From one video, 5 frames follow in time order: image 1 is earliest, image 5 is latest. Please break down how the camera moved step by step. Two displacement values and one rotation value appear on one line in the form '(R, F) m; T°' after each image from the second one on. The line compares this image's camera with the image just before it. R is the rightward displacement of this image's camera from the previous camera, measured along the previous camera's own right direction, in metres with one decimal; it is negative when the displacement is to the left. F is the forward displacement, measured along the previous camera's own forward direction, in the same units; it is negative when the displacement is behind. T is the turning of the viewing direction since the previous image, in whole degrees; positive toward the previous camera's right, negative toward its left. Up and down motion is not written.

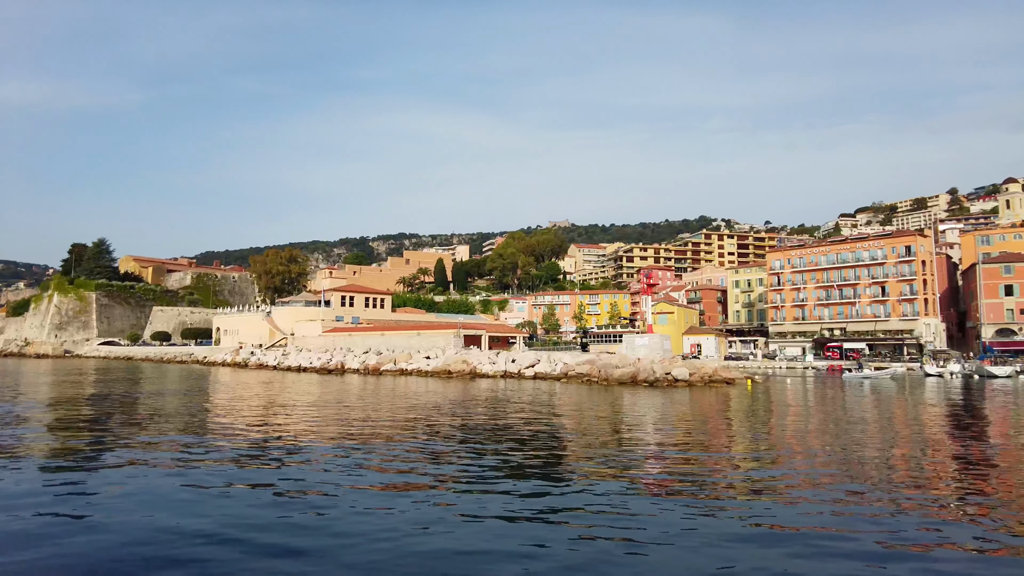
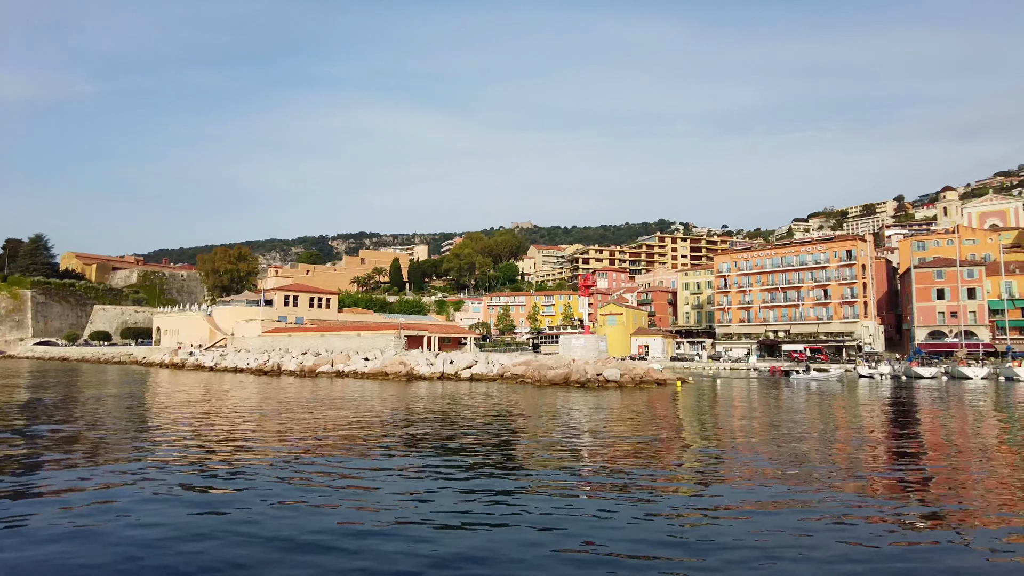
(+1.6, +0.3) m; +3°
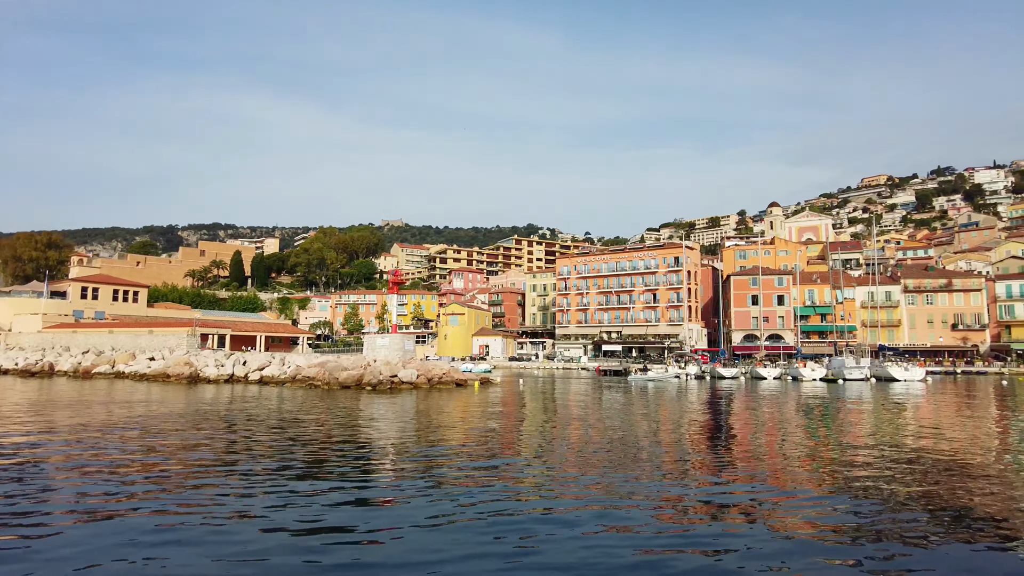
(+3.8, +1.3) m; +11°
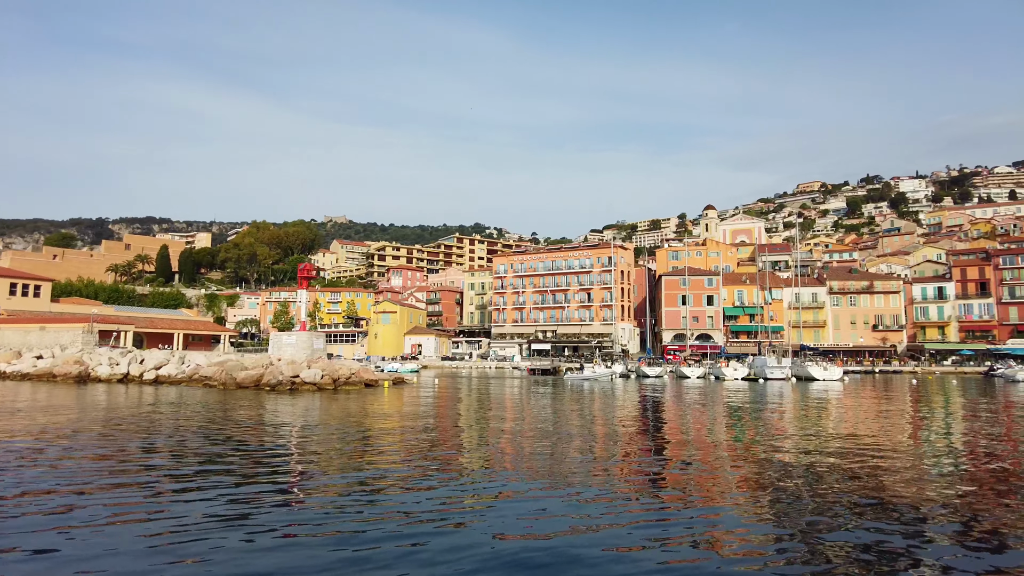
(+1.6, +1.1) m; +5°
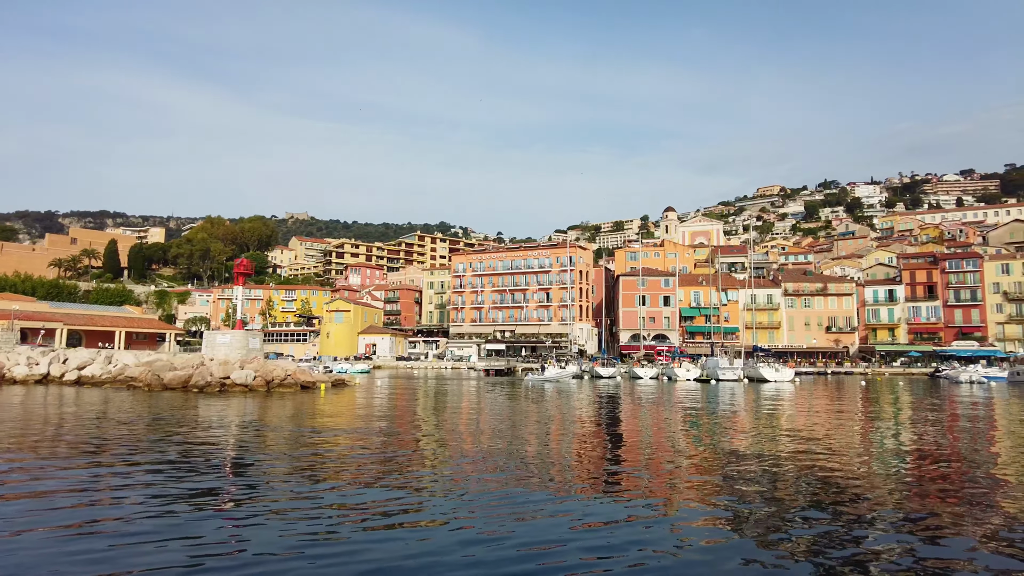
(+0.9, +0.9) m; +3°
